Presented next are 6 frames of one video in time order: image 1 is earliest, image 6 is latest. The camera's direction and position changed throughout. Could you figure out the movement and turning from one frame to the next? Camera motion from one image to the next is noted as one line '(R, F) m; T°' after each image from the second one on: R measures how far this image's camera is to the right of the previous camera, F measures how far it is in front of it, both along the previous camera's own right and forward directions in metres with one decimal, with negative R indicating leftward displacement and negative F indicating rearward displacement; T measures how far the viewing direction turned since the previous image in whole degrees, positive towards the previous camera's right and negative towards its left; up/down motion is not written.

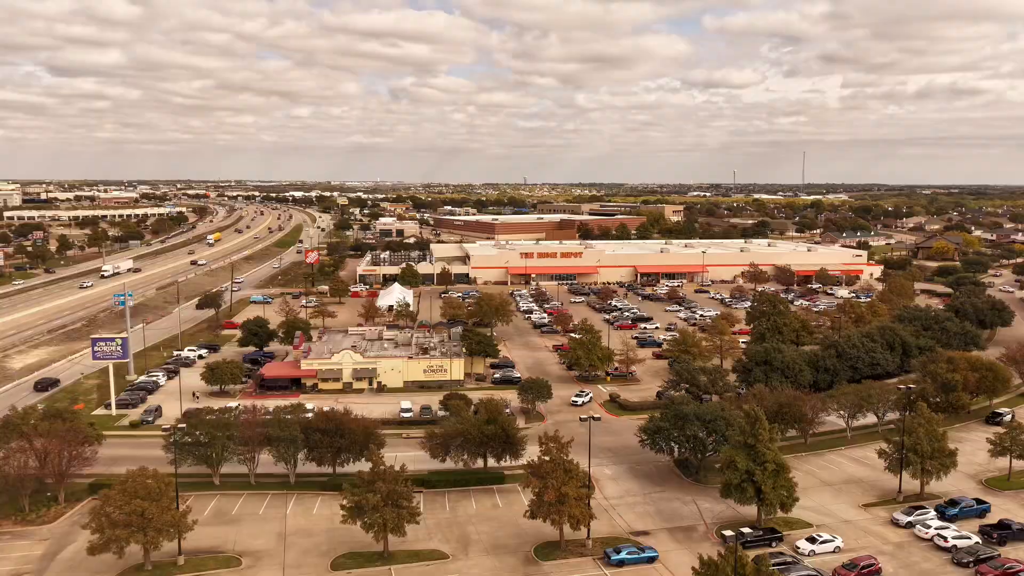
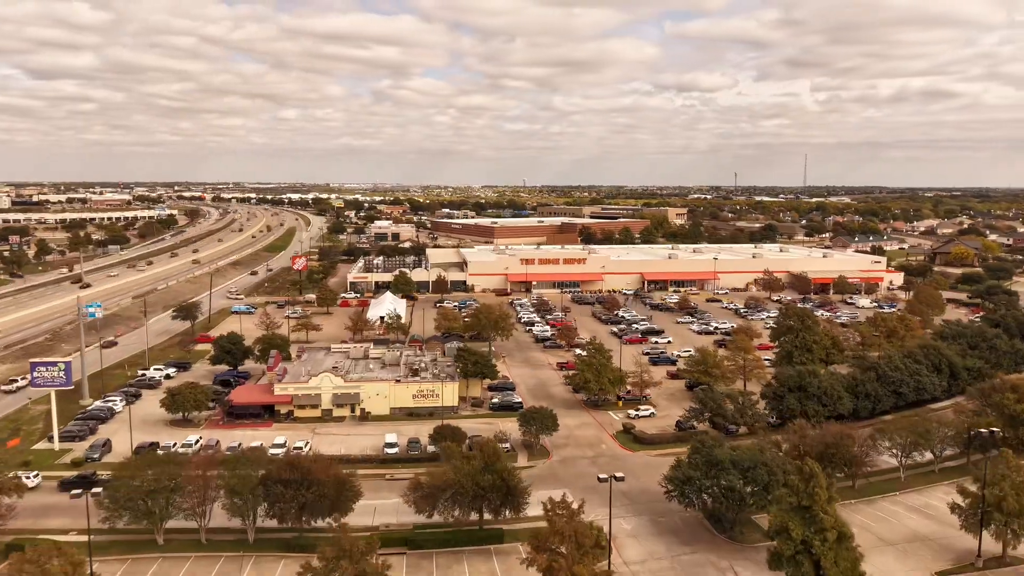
(0.0, +3.3) m; 0°
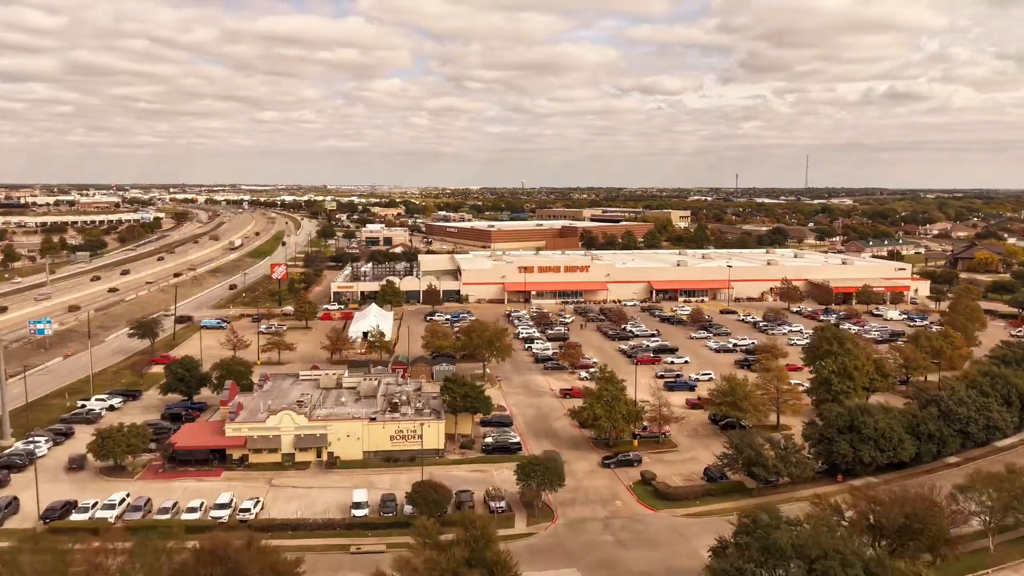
(+0.1, +4.1) m; 0°
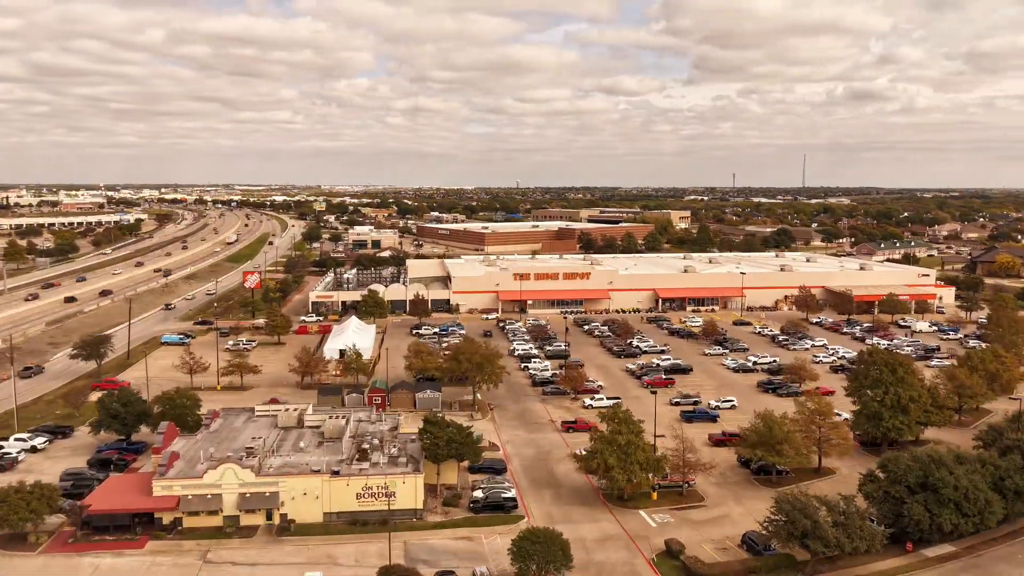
(0.0, +4.0) m; 0°
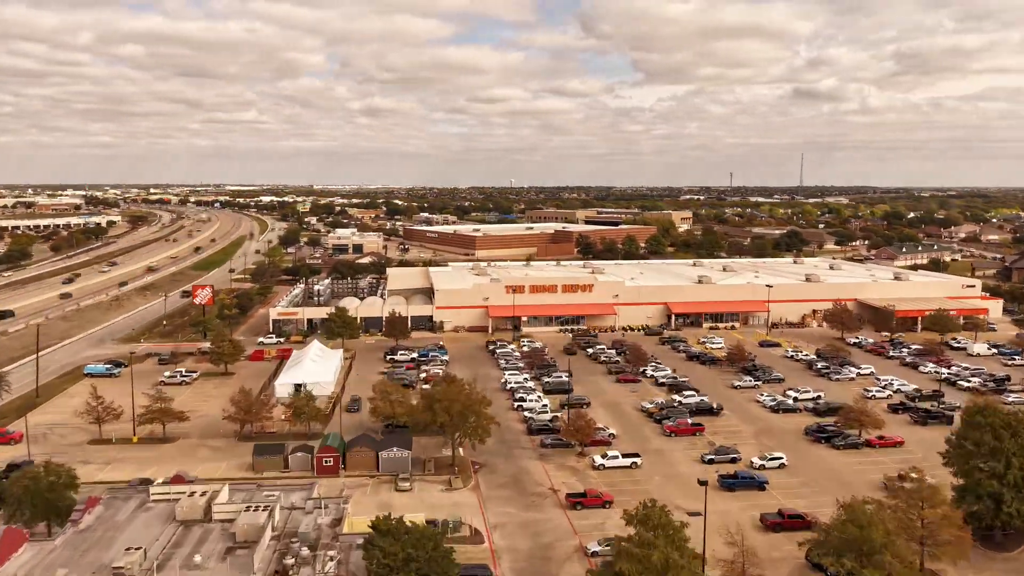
(+0.1, +6.0) m; 0°
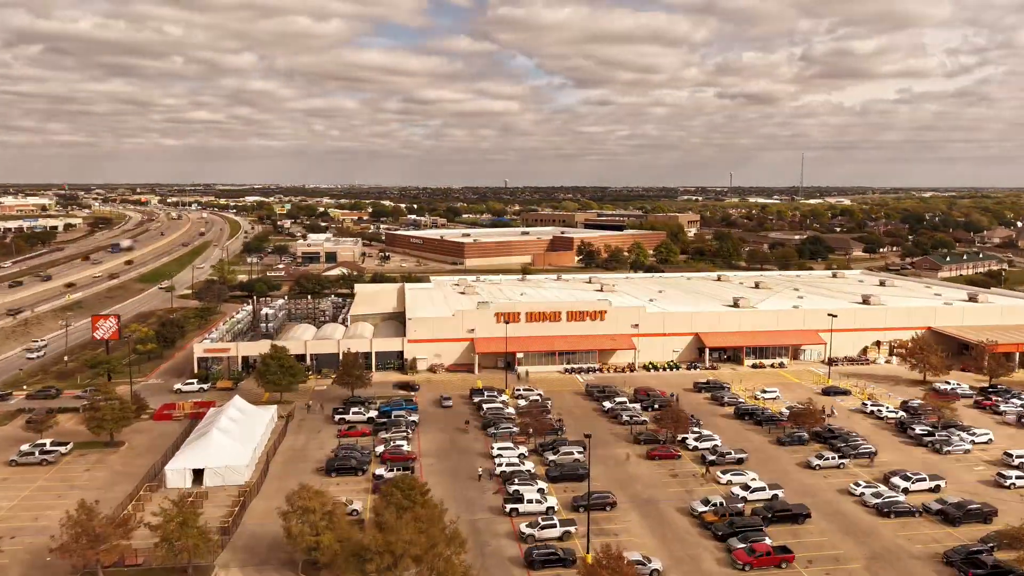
(+0.1, +8.6) m; 0°
